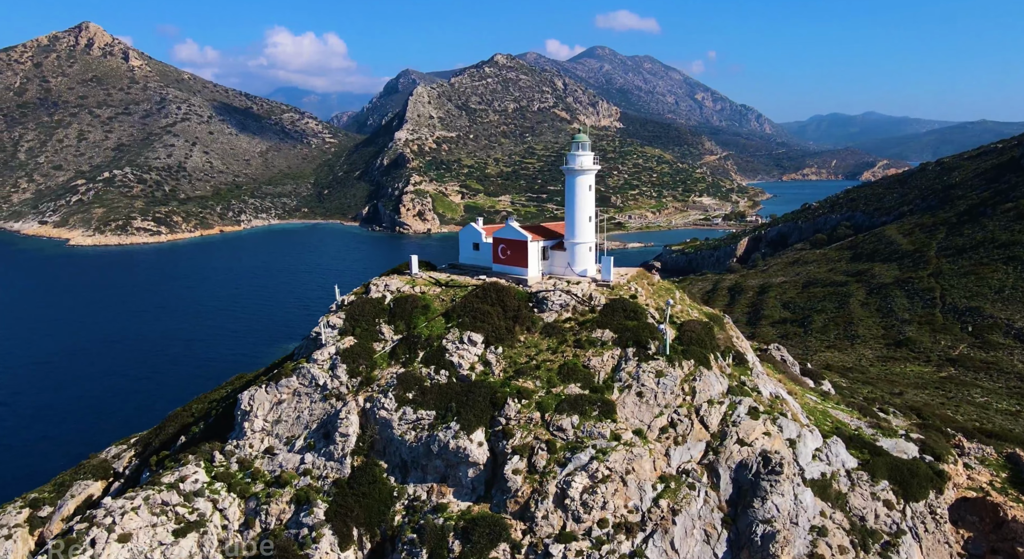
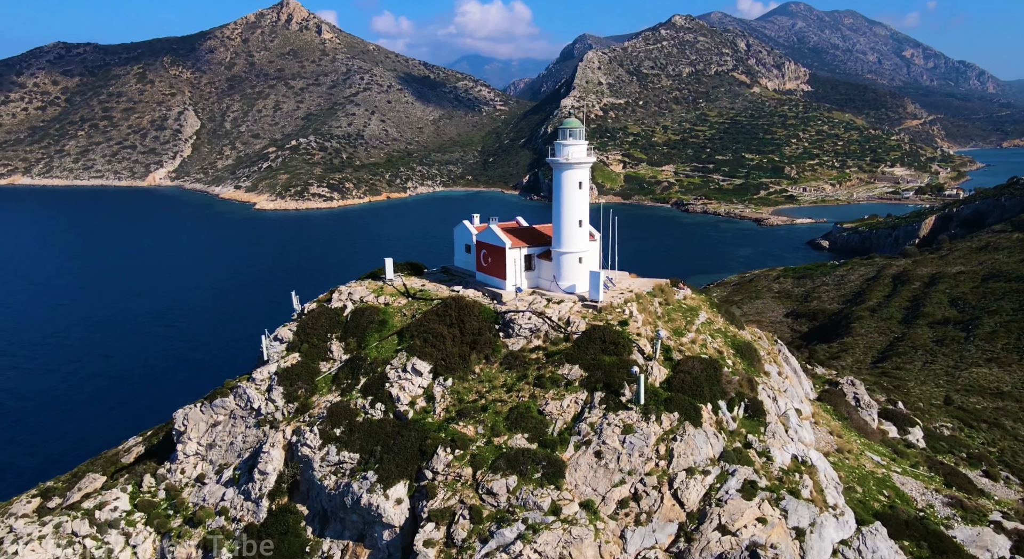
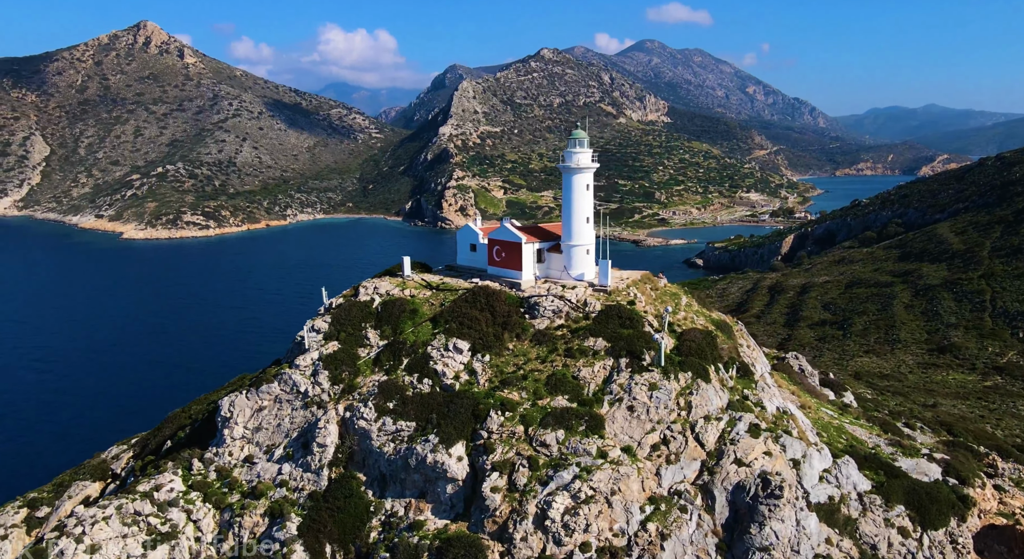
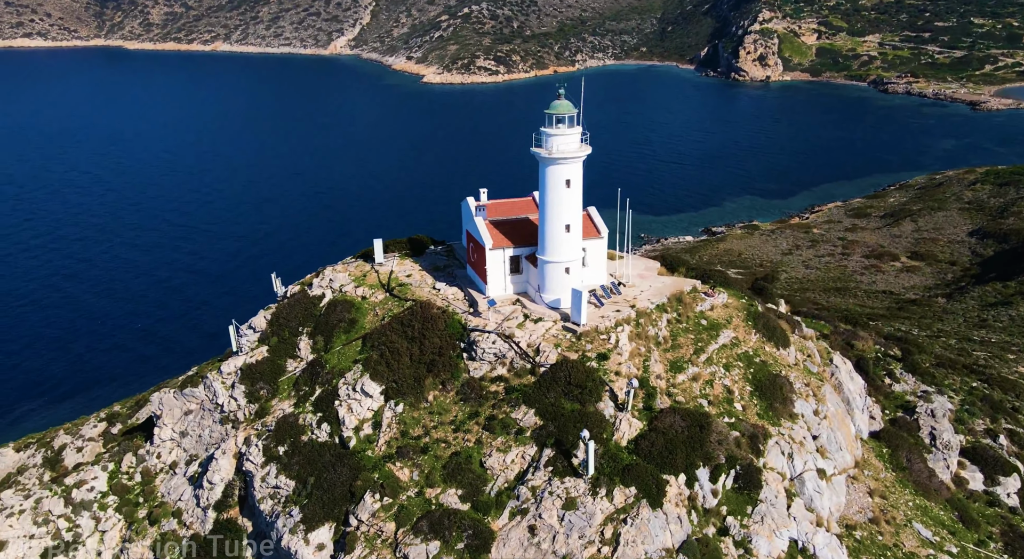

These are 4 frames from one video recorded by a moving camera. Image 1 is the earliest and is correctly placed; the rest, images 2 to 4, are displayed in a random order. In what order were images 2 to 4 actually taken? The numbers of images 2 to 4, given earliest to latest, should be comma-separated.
3, 2, 4
